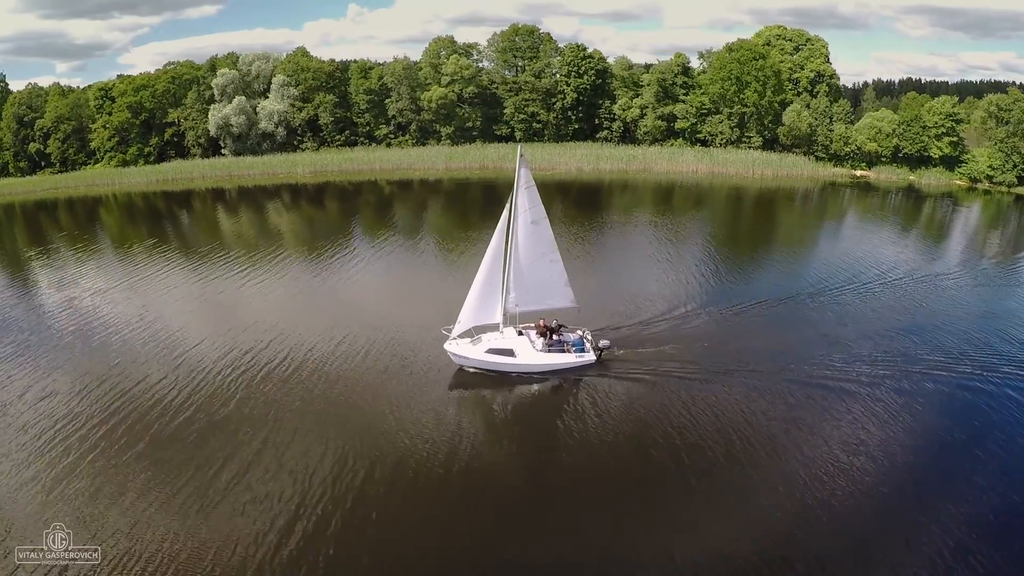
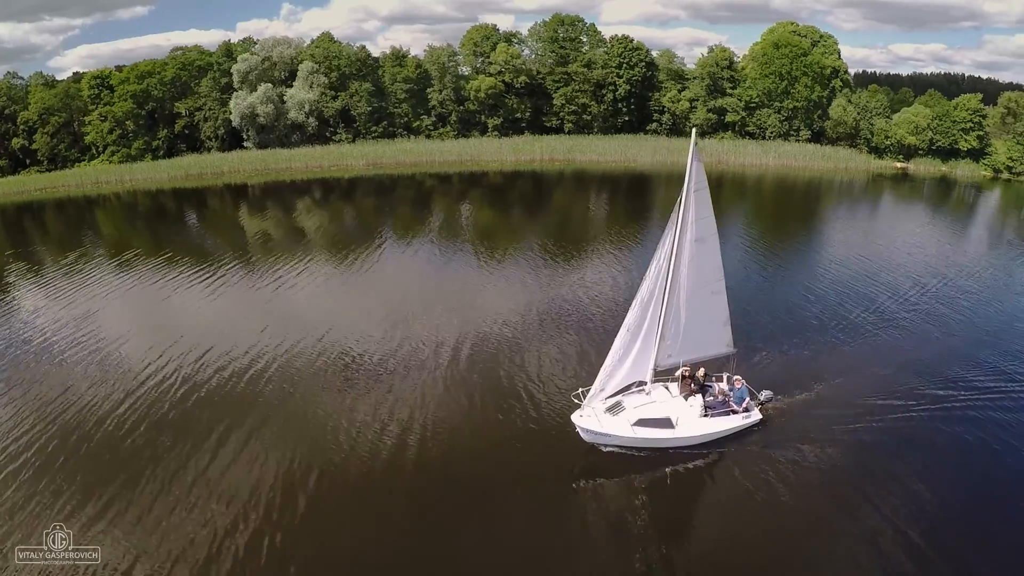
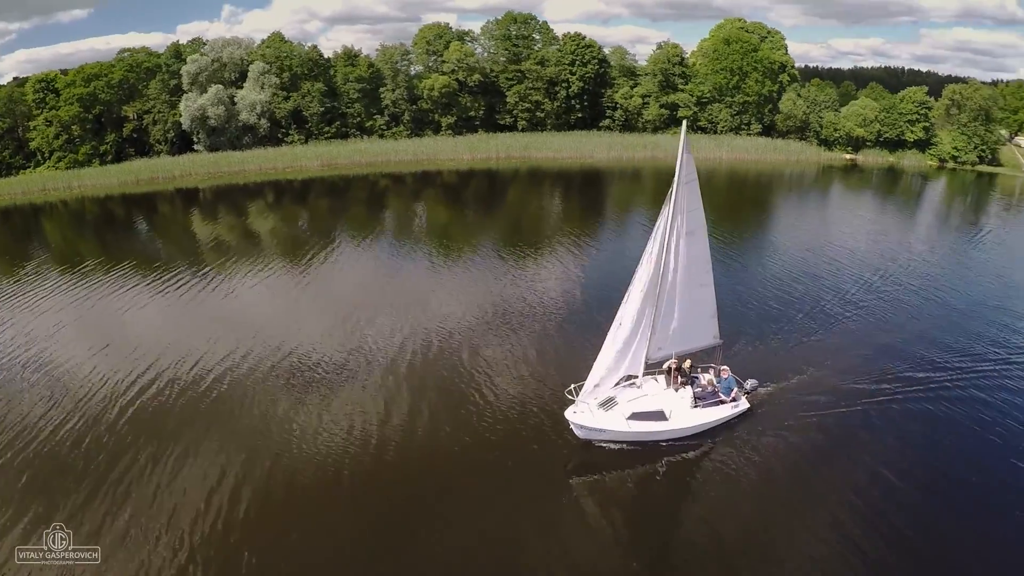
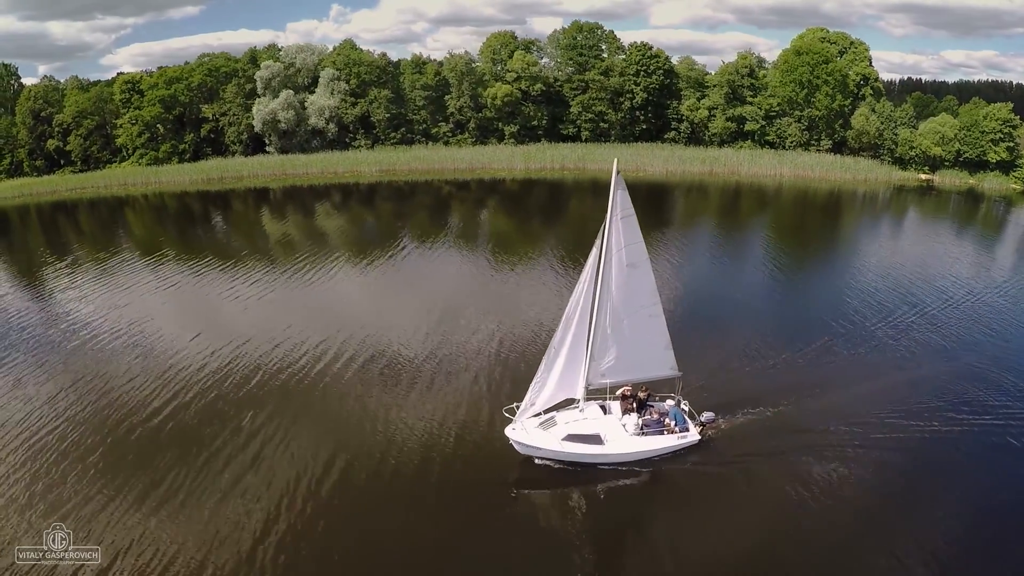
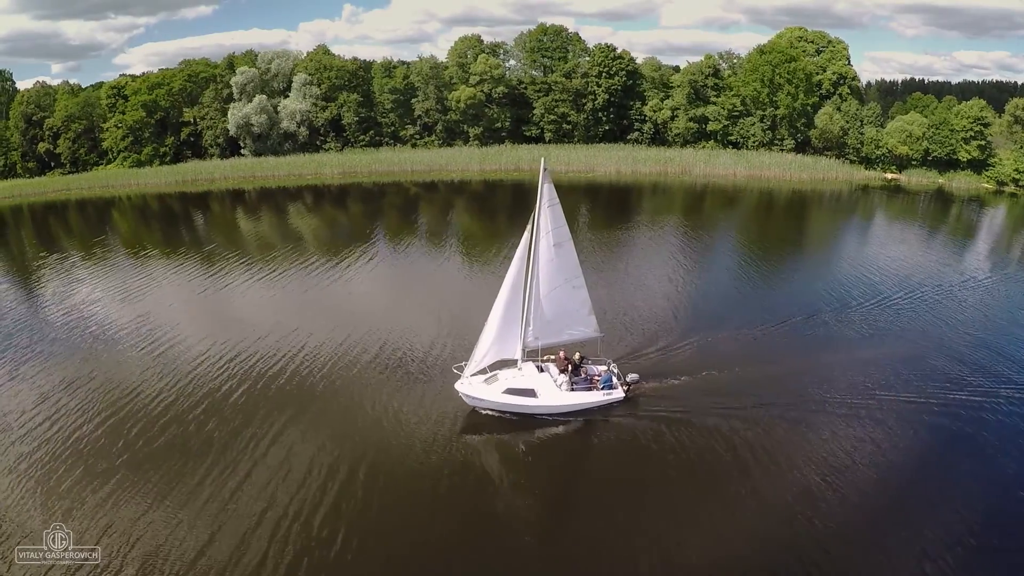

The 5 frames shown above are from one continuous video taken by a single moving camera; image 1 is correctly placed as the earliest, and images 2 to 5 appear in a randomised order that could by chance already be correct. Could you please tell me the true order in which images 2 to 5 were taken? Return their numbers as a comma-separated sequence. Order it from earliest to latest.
5, 4, 2, 3
